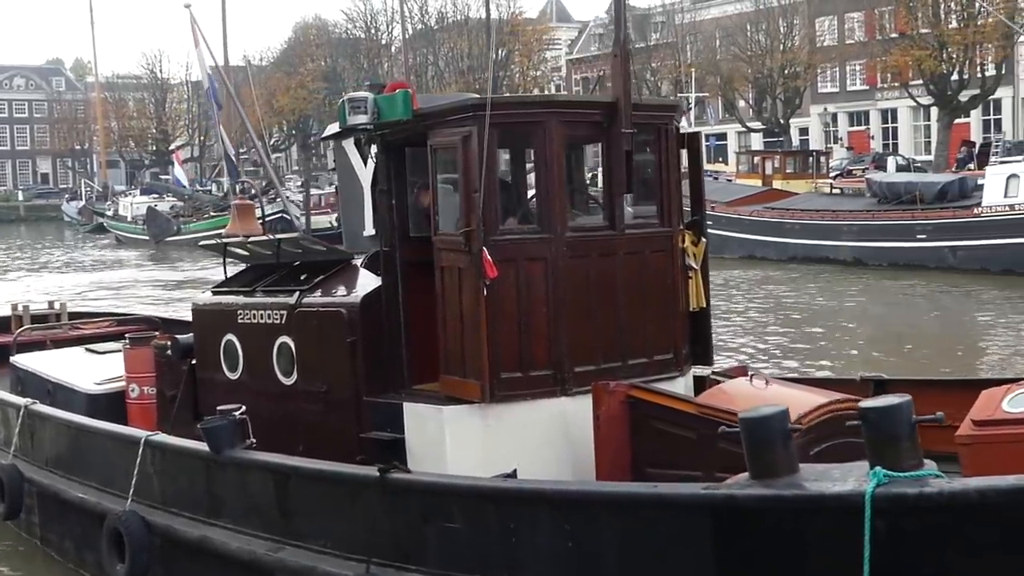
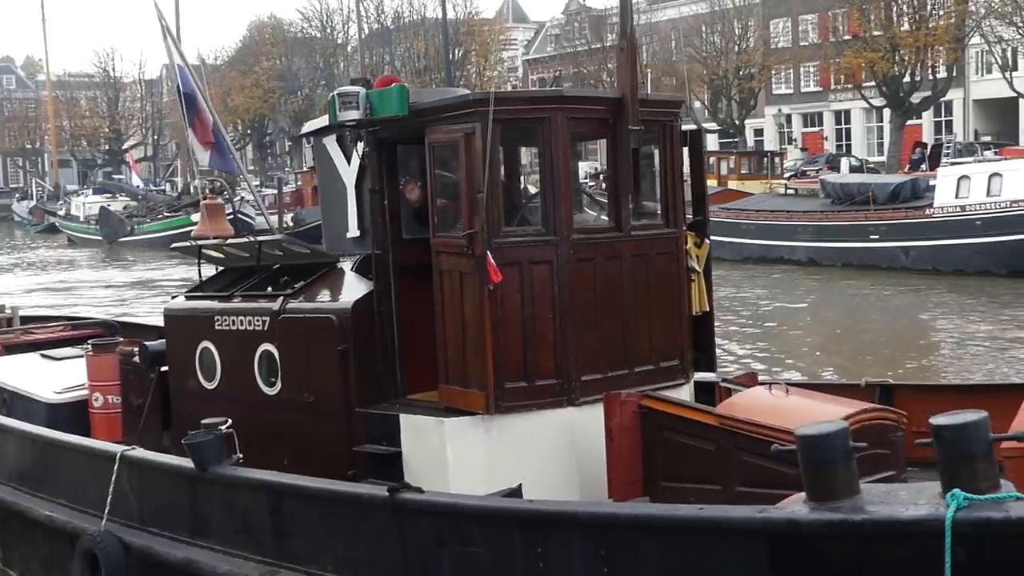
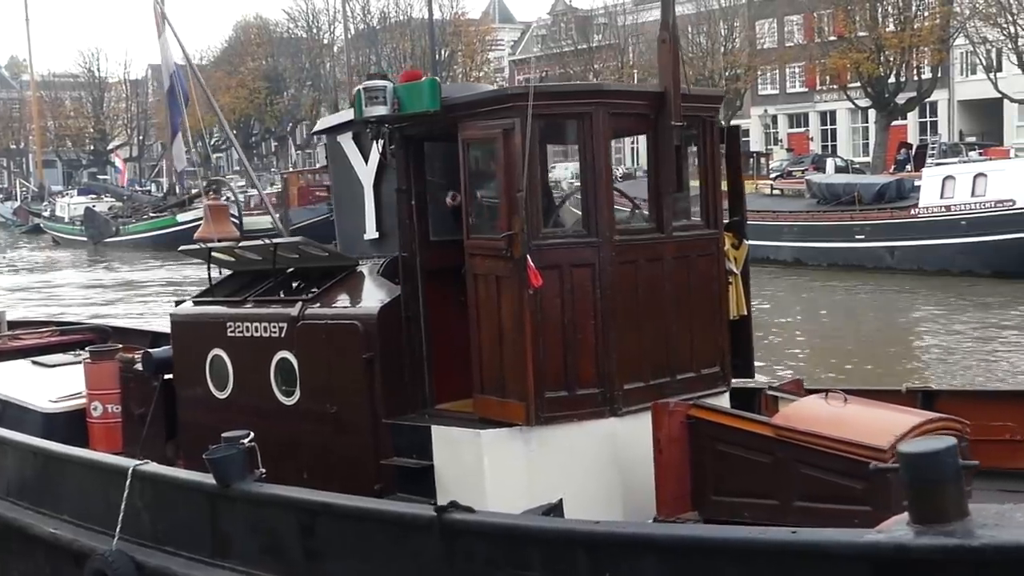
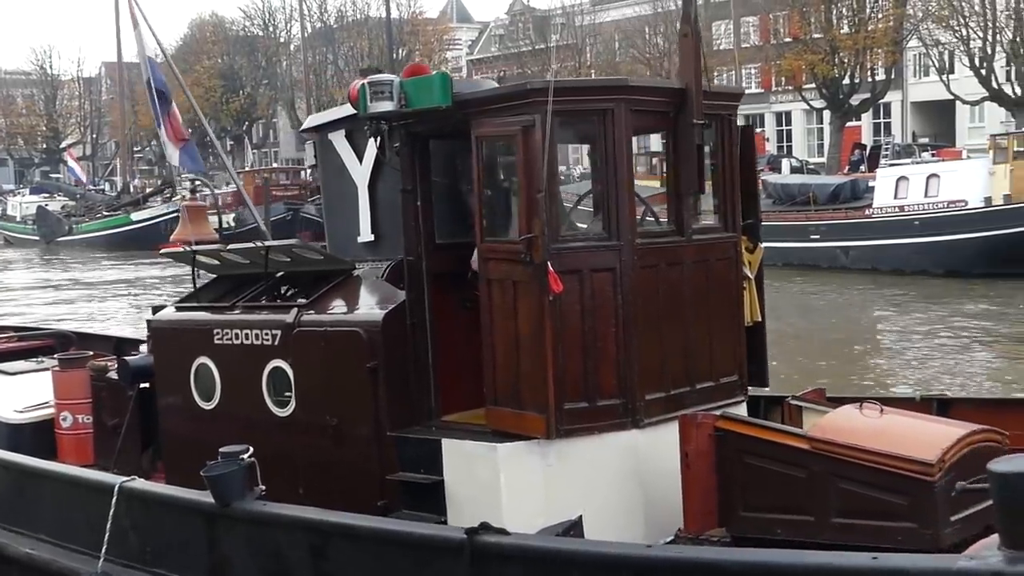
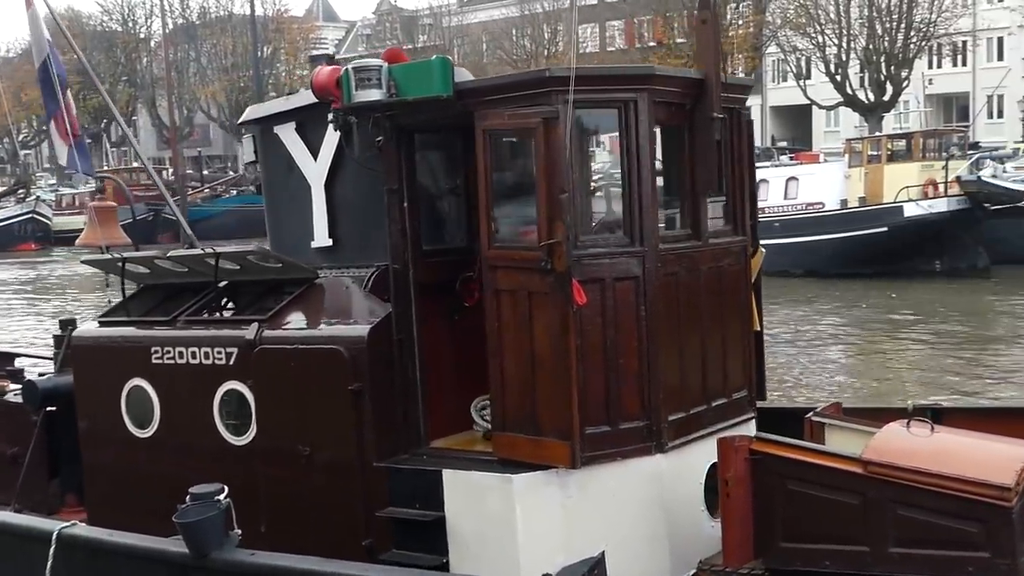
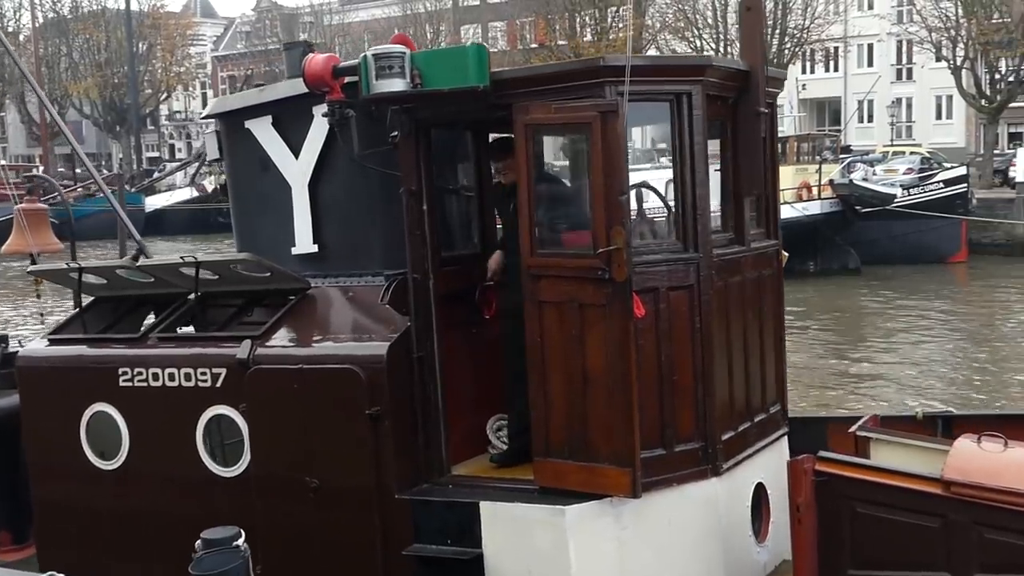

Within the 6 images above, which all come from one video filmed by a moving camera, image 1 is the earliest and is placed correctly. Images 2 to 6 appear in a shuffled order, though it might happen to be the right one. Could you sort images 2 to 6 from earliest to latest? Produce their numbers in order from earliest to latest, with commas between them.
2, 3, 4, 5, 6
